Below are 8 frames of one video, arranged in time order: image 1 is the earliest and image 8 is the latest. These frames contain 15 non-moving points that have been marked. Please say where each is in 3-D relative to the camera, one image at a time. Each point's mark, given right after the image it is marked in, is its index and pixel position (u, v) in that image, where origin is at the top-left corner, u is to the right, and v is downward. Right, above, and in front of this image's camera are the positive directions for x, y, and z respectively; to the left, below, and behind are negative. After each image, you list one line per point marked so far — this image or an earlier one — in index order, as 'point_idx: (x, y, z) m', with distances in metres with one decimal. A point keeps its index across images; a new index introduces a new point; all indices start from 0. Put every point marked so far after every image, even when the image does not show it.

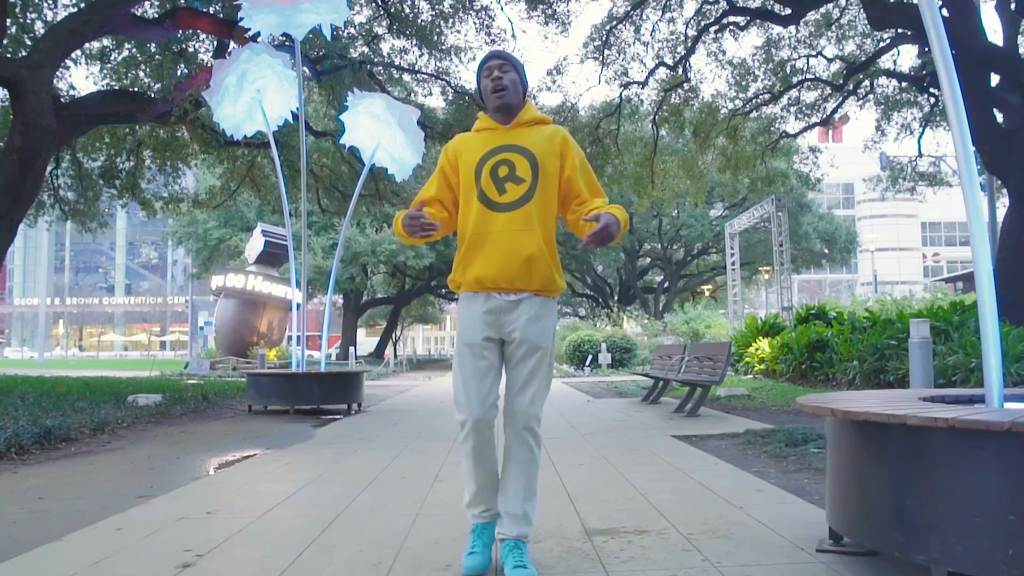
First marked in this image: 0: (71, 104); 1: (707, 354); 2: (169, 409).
0: (-6.8, +2.8, +10.8) m
1: (+2.5, -0.9, +9.1) m
2: (-5.0, -1.8, +10.3) m
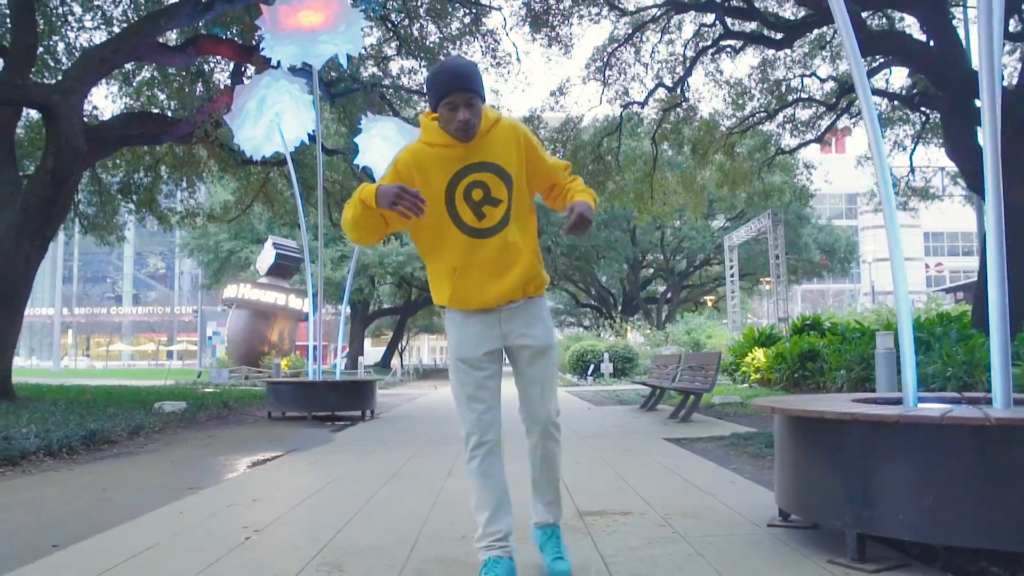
0: (-6.7, +2.6, +11.4) m
1: (+2.5, -1.0, +9.6) m
2: (-4.9, -2.0, +10.9) m
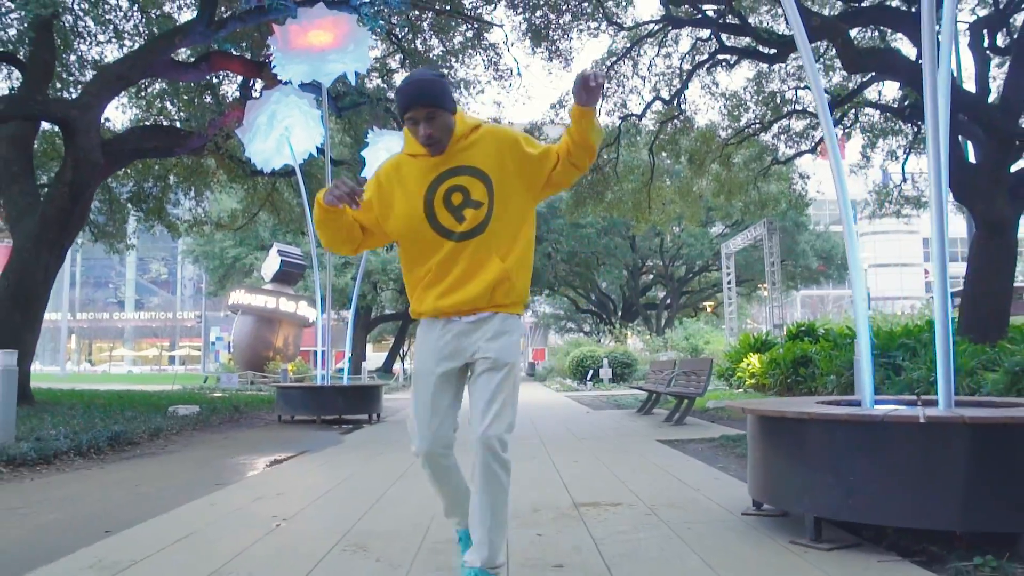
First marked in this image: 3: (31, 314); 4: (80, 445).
0: (-6.7, +2.5, +11.8) m
1: (+2.6, -1.1, +9.9) m
2: (-4.9, -2.1, +11.2) m
3: (-7.1, -0.4, +10.1) m
4: (-5.0, -1.8, +8.1) m
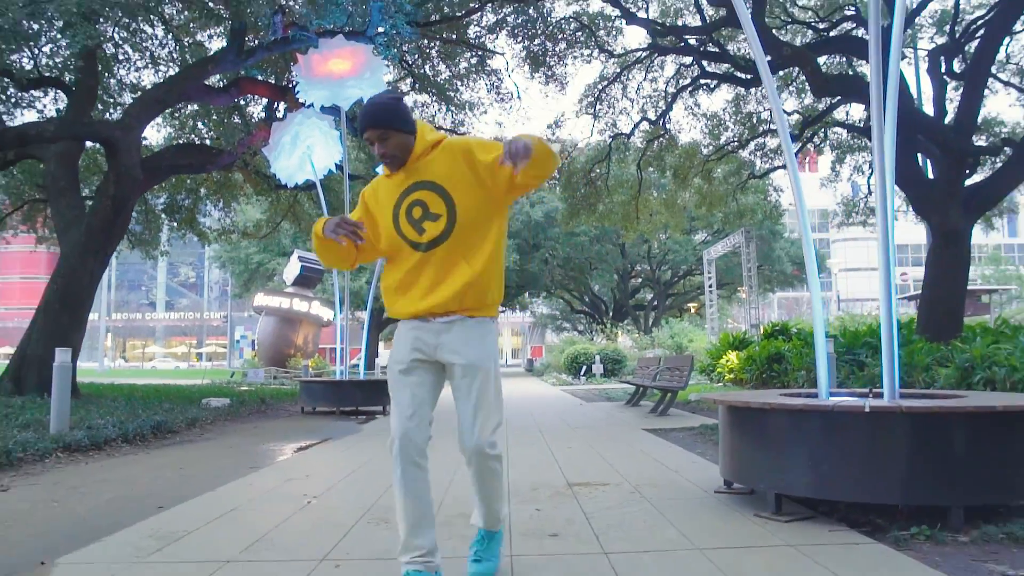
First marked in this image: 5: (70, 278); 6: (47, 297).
0: (-6.6, +2.4, +13.1) m
1: (+2.6, -1.2, +11.3) m
2: (-4.9, -2.2, +12.5) m
3: (-7.0, -0.5, +11.4) m
4: (-5.0, -1.9, +9.4) m
5: (-7.2, +0.2, +11.2) m
6: (-7.5, -0.1, +11.2) m
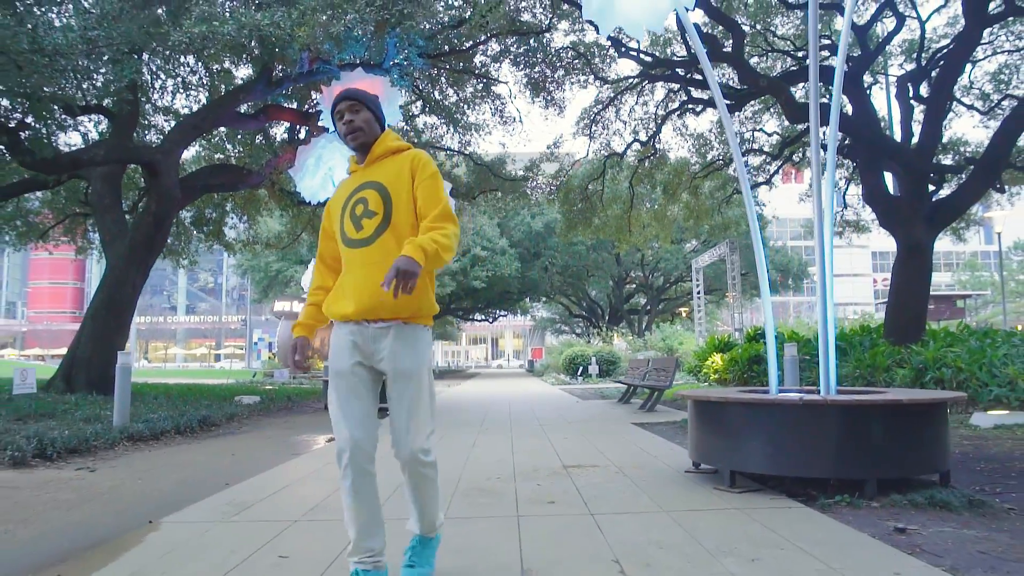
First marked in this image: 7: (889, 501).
0: (-6.6, +2.3, +14.4) m
1: (+2.7, -1.4, +12.6) m
2: (-4.8, -2.3, +13.8) m
3: (-7.0, -0.6, +12.7) m
4: (-4.9, -2.1, +10.8) m
5: (-7.1, 0.0, +12.5) m
6: (-7.4, -0.3, +12.5) m
7: (+1.9, -1.1, +3.6) m
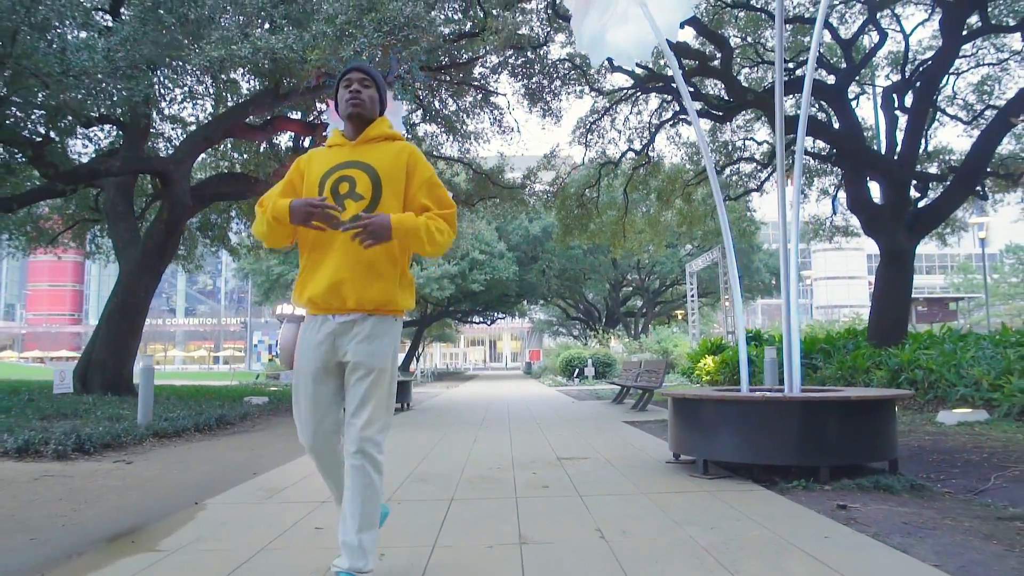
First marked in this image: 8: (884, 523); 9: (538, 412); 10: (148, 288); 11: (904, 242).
0: (-6.6, +2.2, +14.9) m
1: (+2.6, -1.5, +13.2) m
2: (-4.9, -2.4, +14.3) m
3: (-7.0, -0.7, +13.1) m
4: (-4.9, -2.2, +11.2) m
5: (-7.1, -0.1, +13.0) m
6: (-7.5, -0.4, +13.0) m
7: (+1.9, -1.2, +4.1) m
8: (+1.7, -1.1, +3.2) m
9: (+0.5, -2.3, +13.1) m
10: (-6.9, 0.0, +13.3) m
11: (+7.6, +0.9, +13.7) m
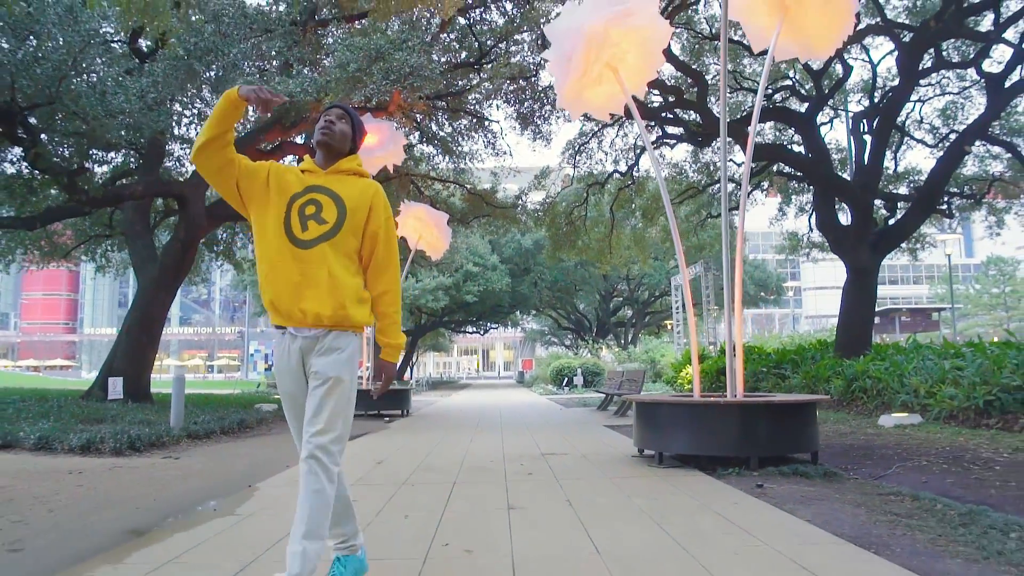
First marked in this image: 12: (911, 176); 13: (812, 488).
0: (-6.8, +1.9, +15.8) m
1: (+2.5, -1.8, +14.1) m
2: (-5.0, -2.7, +15.2) m
3: (-7.2, -1.0, +14.0) m
4: (-5.1, -2.4, +12.1) m
5: (-7.3, -0.3, +13.9) m
6: (-7.6, -0.7, +13.9) m
7: (+1.9, -1.3, +5.1) m
8: (+1.6, -1.3, +4.2) m
9: (+0.3, -2.6, +14.1) m
10: (-7.0, -0.3, +14.2) m
11: (+7.5, +0.6, +14.8) m
12: (+10.9, +3.1, +19.3) m
13: (+1.9, -1.3, +4.5) m
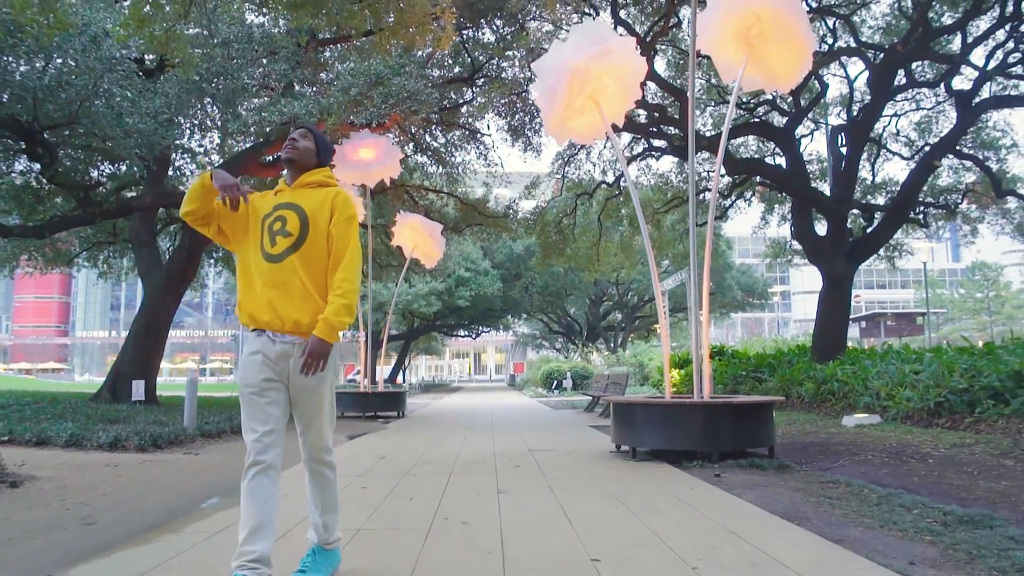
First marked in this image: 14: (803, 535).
0: (-7.0, +1.7, +16.4) m
1: (+2.3, -1.9, +14.8) m
2: (-5.2, -2.9, +15.8) m
3: (-7.3, -1.1, +14.6) m
4: (-5.2, -2.5, +12.7) m
5: (-7.5, -0.5, +14.5) m
6: (-7.8, -0.8, +14.4) m
7: (+1.8, -1.4, +5.8) m
8: (+1.6, -1.4, +4.9) m
9: (+0.1, -2.7, +14.7) m
10: (-7.2, -0.4, +14.8) m
11: (+7.3, +0.4, +15.5) m
12: (+10.7, +2.9, +20.1) m
13: (+1.9, -1.4, +5.2) m
14: (+1.4, -1.2, +3.4) m
